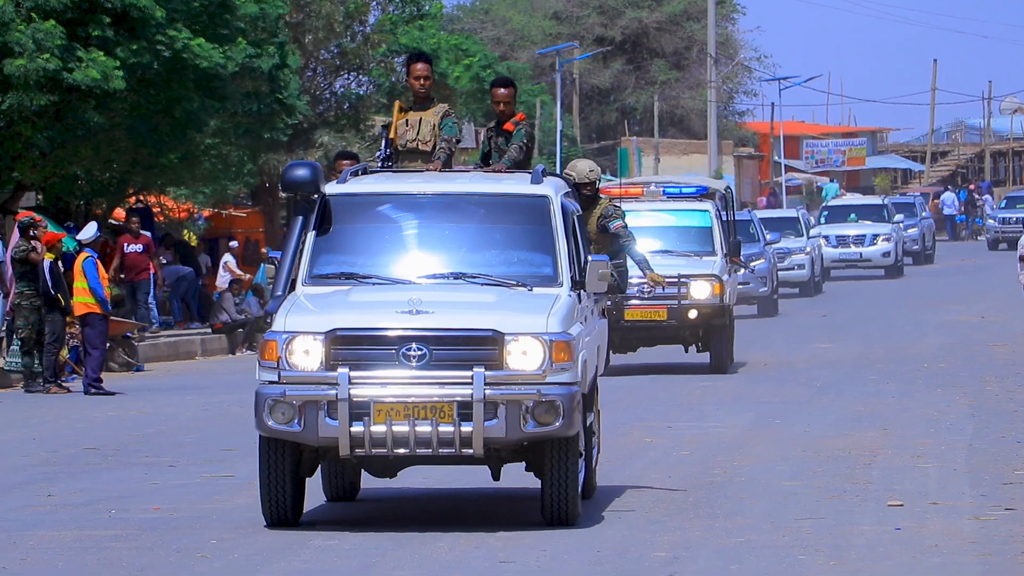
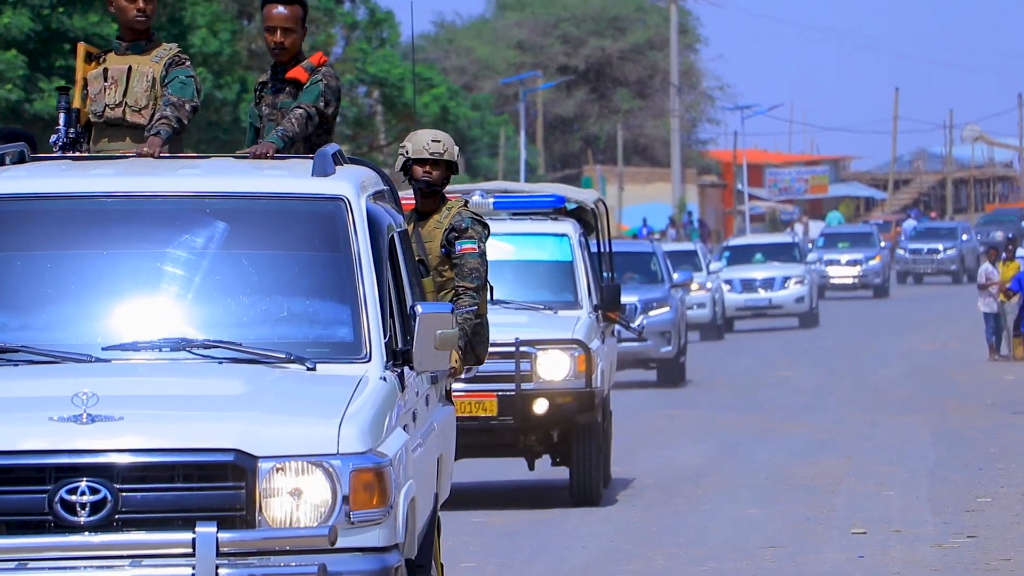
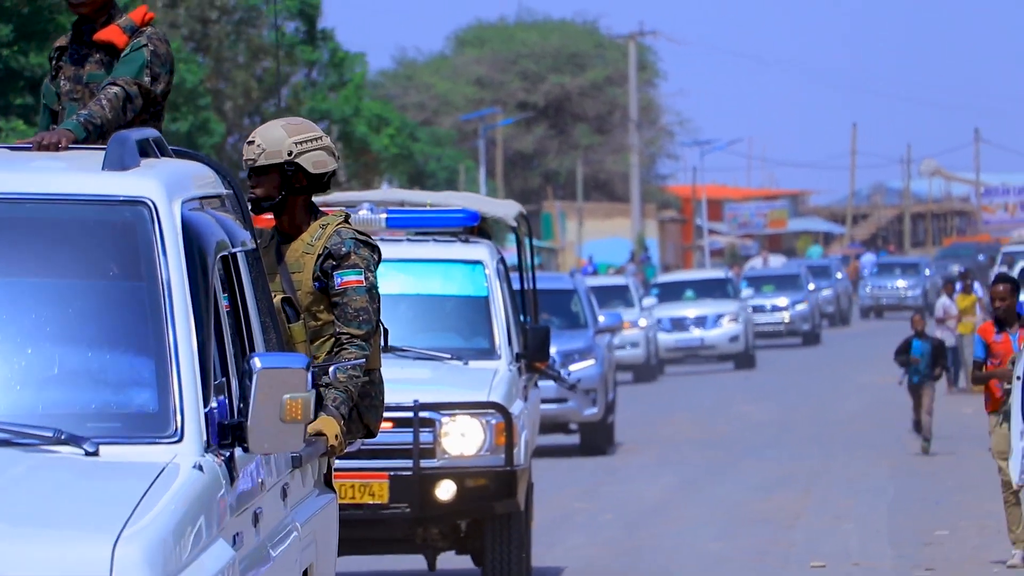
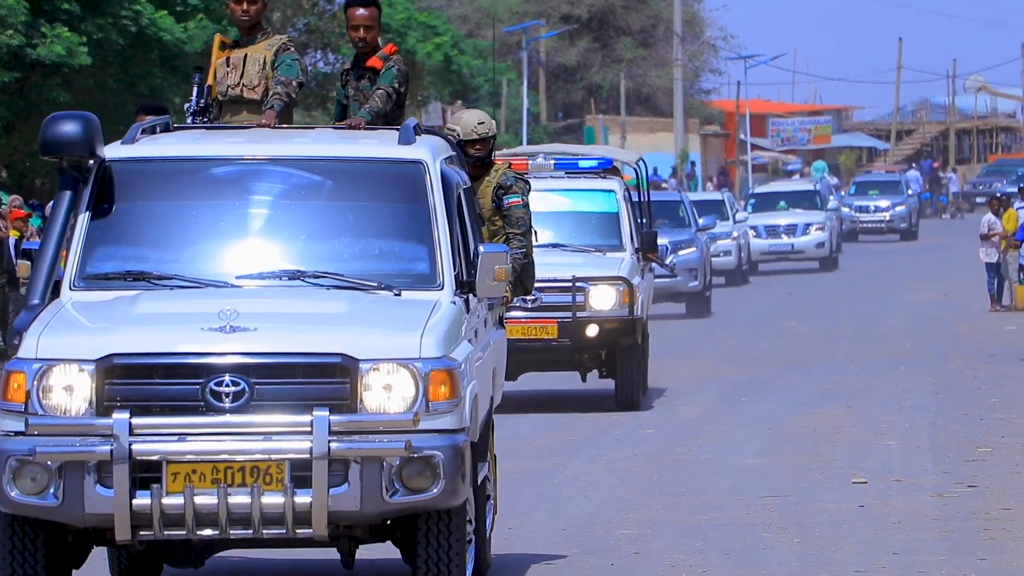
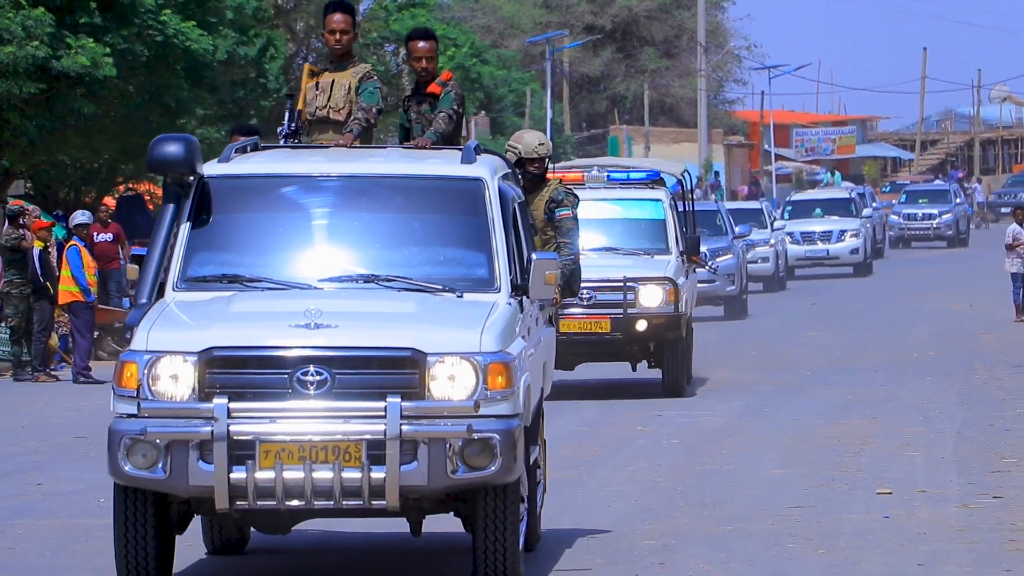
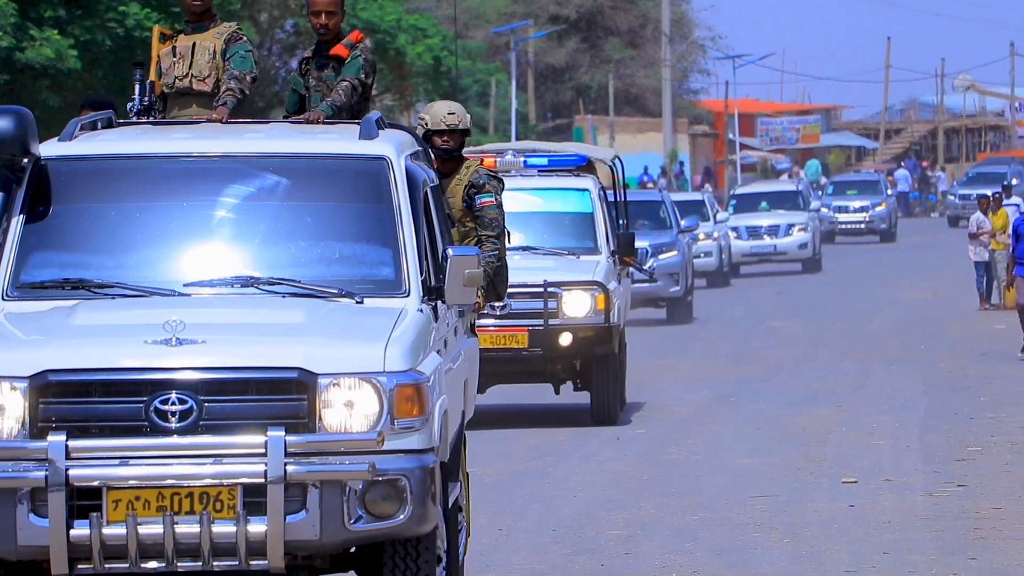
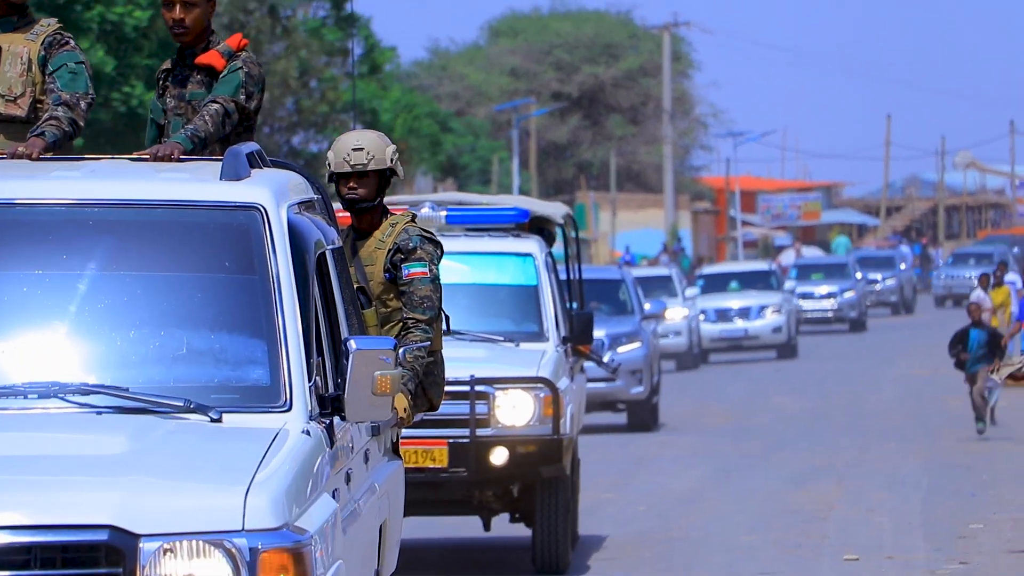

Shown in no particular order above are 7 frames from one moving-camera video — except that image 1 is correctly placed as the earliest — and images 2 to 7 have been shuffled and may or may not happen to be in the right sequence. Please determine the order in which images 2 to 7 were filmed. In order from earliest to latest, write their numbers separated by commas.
5, 4, 6, 2, 7, 3
